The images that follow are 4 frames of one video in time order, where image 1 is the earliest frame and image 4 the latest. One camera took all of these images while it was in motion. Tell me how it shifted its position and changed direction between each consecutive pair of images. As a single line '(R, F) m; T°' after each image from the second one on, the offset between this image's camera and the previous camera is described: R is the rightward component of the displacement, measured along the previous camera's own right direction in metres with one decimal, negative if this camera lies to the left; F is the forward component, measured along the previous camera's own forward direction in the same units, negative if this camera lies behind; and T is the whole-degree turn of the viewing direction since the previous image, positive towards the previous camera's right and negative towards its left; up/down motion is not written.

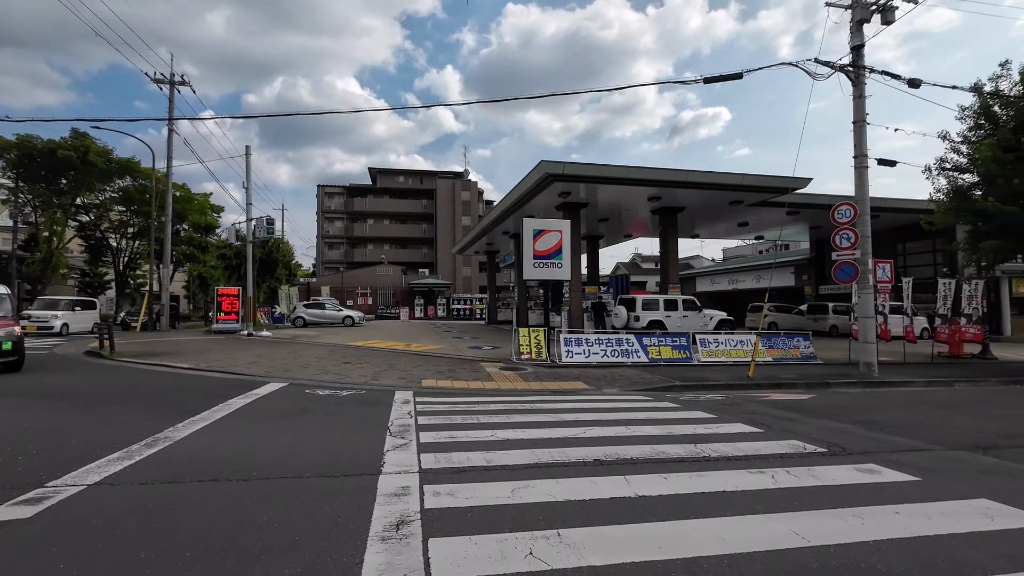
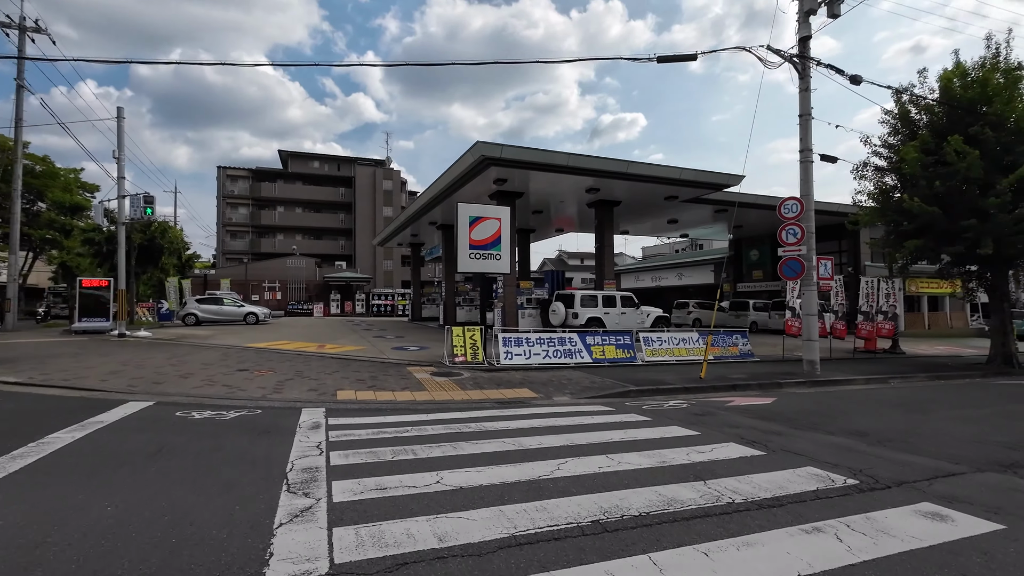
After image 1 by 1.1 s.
(-0.2, +1.4) m; +9°
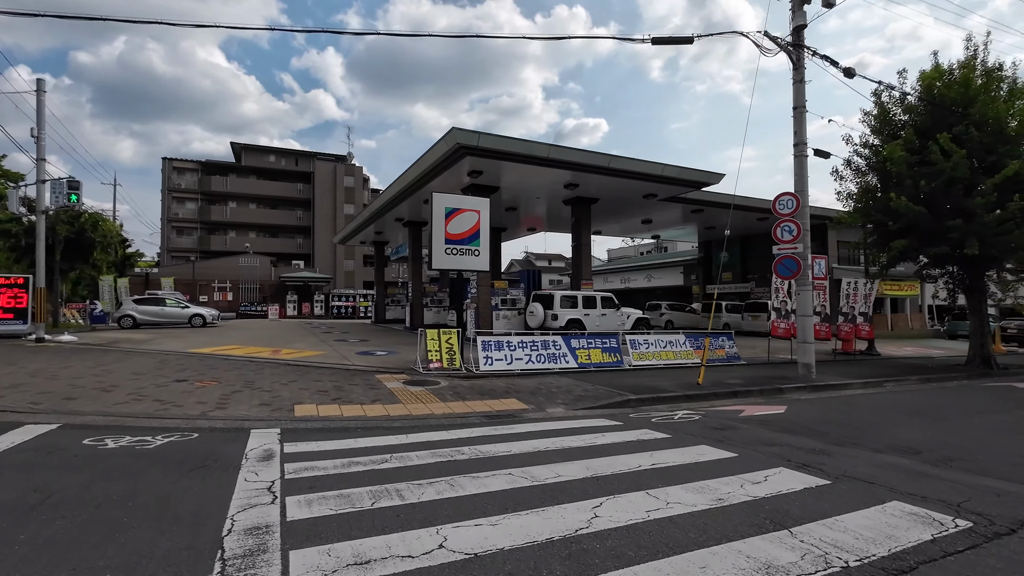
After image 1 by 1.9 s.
(-0.4, +1.0) m; +4°
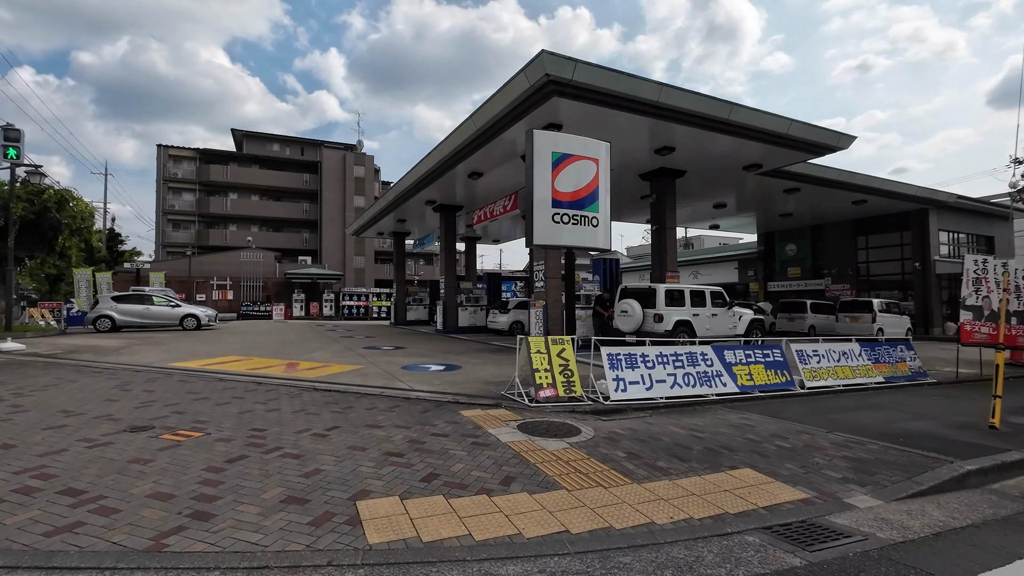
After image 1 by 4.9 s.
(-2.0, +3.5) m; 0°
